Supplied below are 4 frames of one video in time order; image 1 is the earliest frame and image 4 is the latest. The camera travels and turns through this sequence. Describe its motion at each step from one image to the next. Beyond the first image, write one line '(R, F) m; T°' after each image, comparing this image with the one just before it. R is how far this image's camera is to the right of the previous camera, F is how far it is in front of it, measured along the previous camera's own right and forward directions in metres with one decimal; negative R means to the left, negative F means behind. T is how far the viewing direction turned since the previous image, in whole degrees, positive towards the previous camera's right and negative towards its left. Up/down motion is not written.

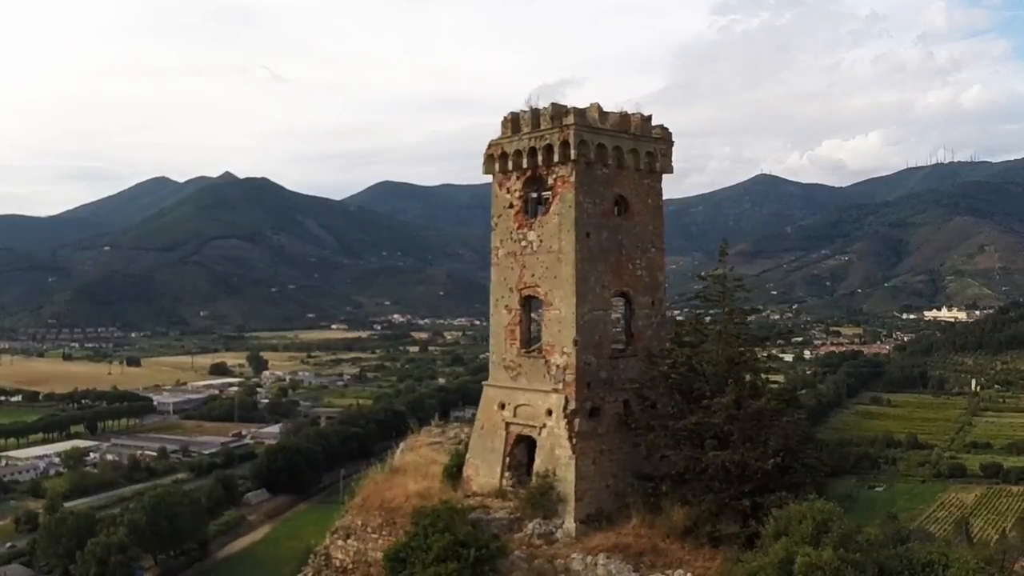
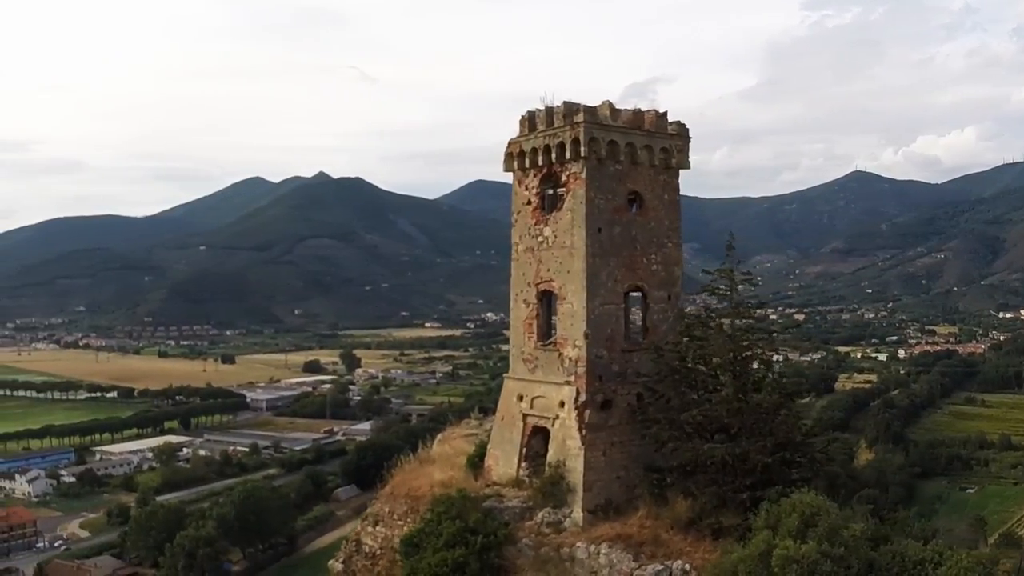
(+0.8, -0.3) m; -5°
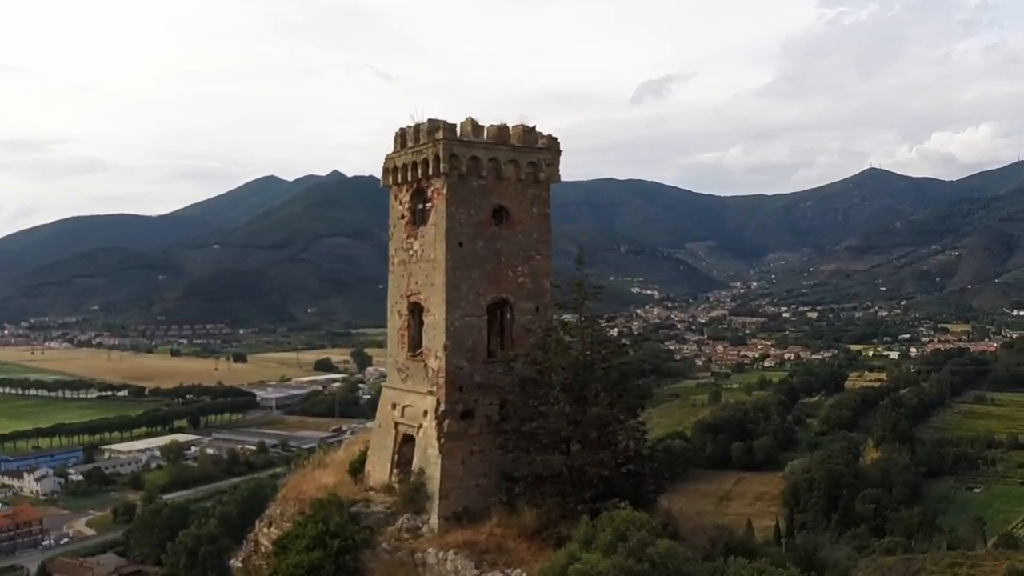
(+1.9, -0.3) m; 0°
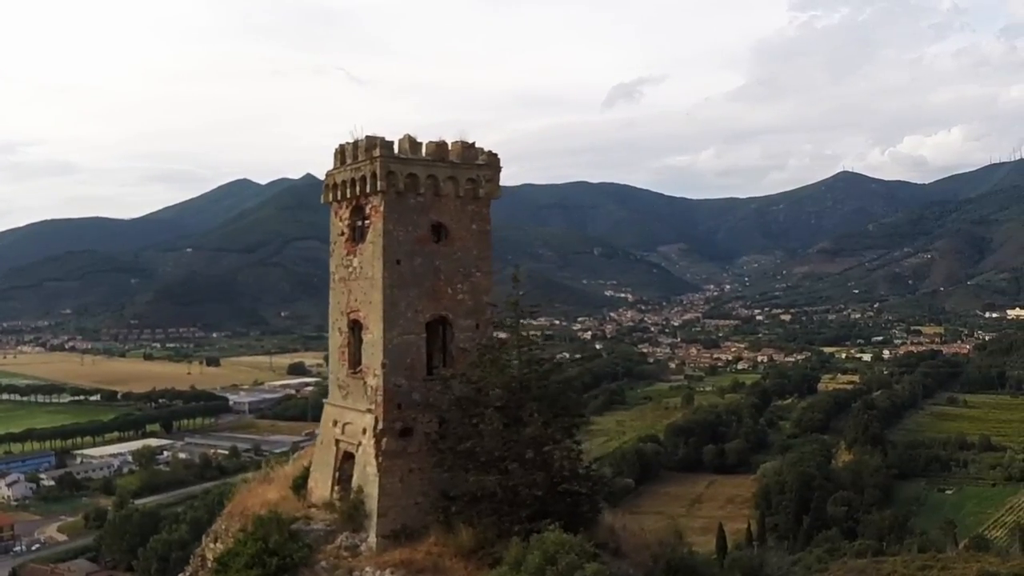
(+0.5, 0.0) m; +2°
